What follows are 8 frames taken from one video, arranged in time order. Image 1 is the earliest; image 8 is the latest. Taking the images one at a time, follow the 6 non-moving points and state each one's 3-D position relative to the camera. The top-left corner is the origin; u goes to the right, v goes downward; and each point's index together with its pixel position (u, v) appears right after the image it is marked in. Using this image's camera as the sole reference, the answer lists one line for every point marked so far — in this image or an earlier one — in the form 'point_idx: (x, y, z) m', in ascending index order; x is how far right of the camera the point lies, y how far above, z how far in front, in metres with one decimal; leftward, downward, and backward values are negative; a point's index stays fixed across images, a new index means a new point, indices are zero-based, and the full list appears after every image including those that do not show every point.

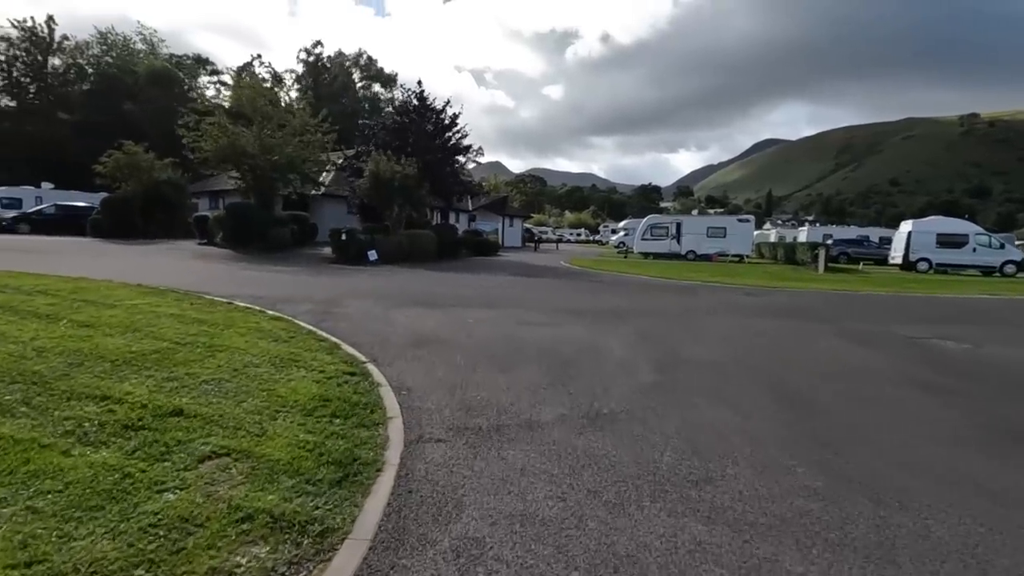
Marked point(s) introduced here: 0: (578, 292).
0: (+2.0, -0.2, +17.3) m
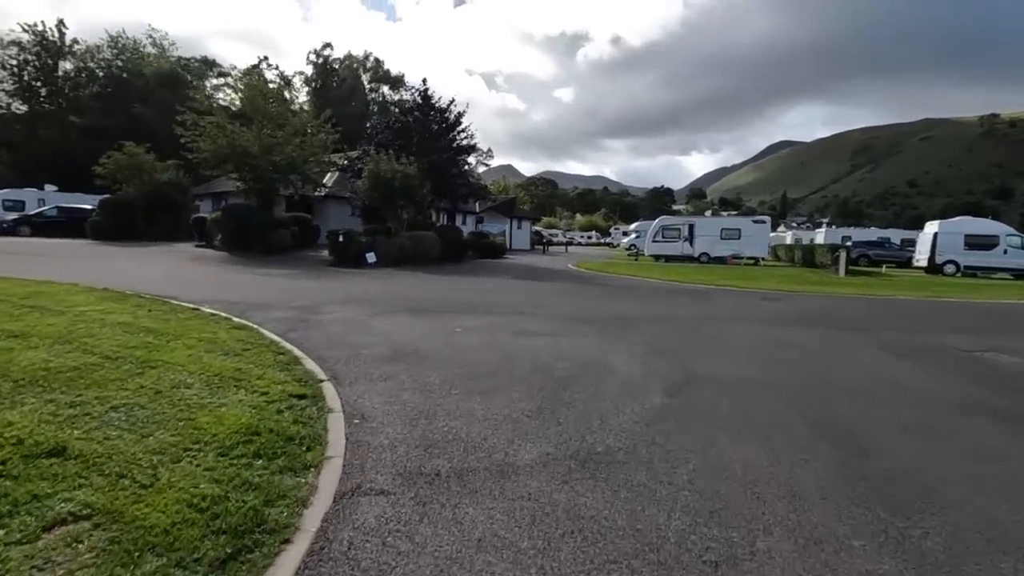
0: (+2.0, -0.3, +16.1) m
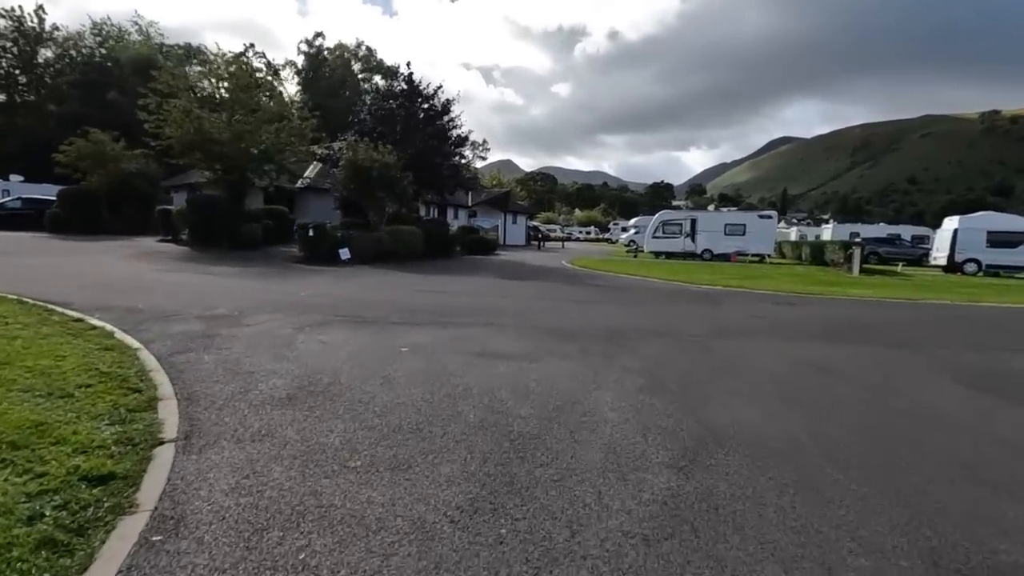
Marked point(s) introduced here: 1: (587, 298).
0: (+1.4, -0.4, +13.9) m
1: (+2.1, -0.3, +15.3) m
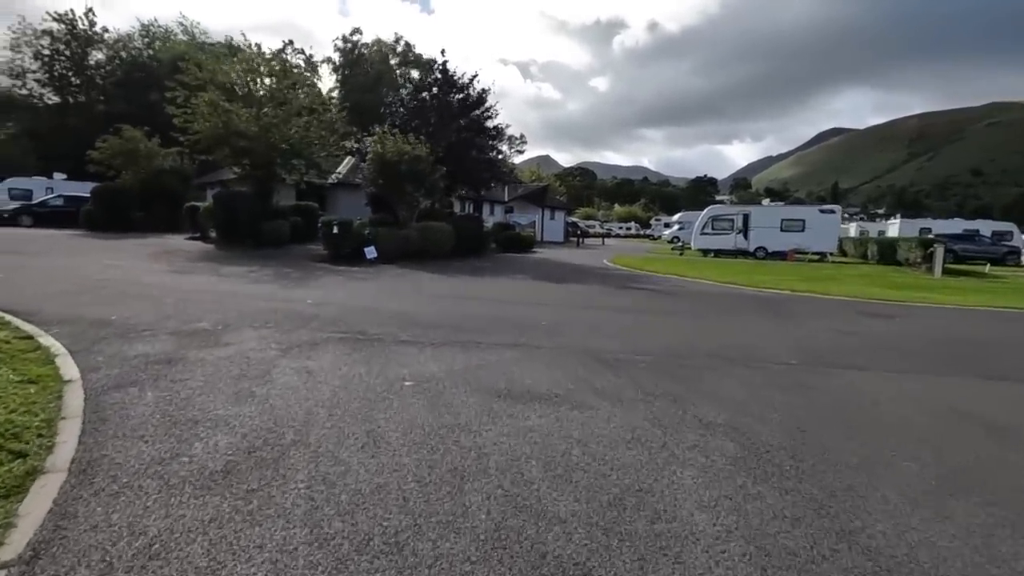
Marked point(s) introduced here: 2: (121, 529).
0: (+2.3, -0.5, +11.9) m
1: (+3.0, -0.4, +13.3) m
2: (-2.4, -1.4, +3.2) m
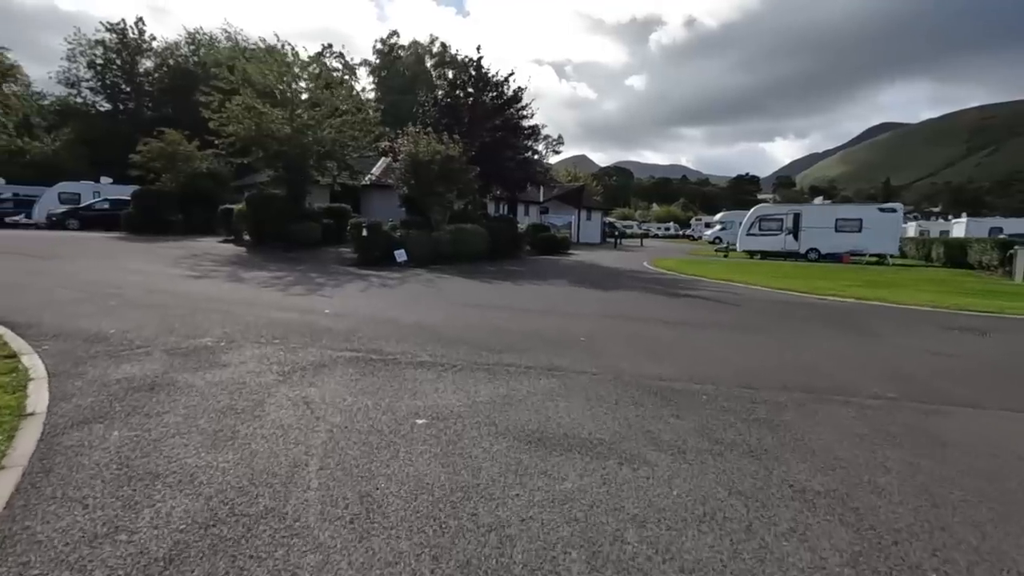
0: (+3.0, -0.7, +10.7) m
1: (+3.8, -0.6, +12.0) m
2: (-2.2, -1.6, +2.3) m
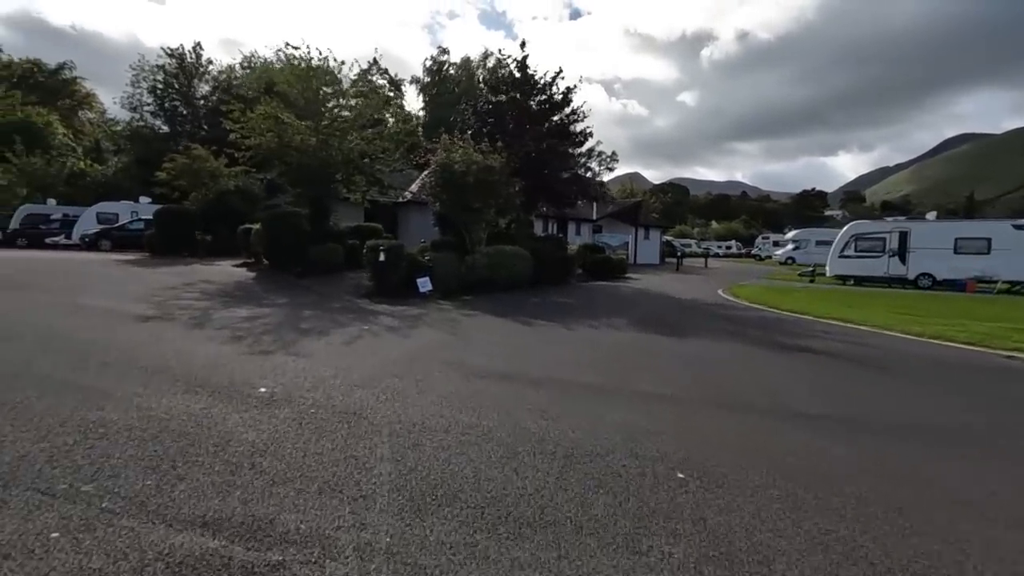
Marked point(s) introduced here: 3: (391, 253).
0: (+3.4, -1.6, +6.4) m
1: (+4.4, -1.5, +7.6) m
2: (-2.5, -2.2, -1.5) m
3: (-4.1, +1.2, +18.4) m
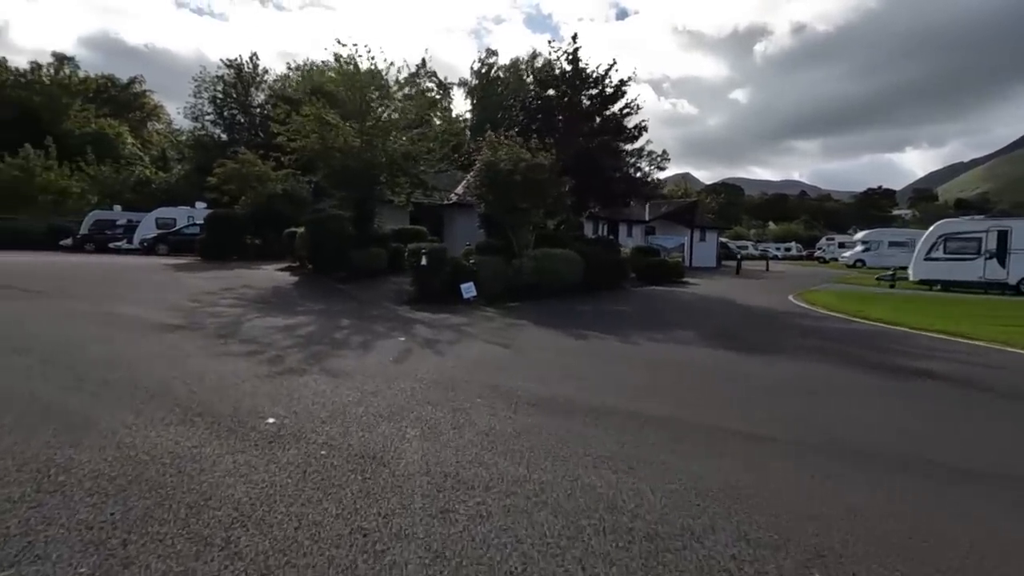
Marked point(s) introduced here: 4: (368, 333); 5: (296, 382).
0: (+4.0, -1.7, +4.8) m
1: (+5.0, -1.7, +5.9) m
2: (-2.6, -2.2, -2.5) m
3: (-2.5, +1.0, +17.4) m
4: (-3.0, -0.9, +11.2) m
5: (-2.9, -1.2, +7.1) m
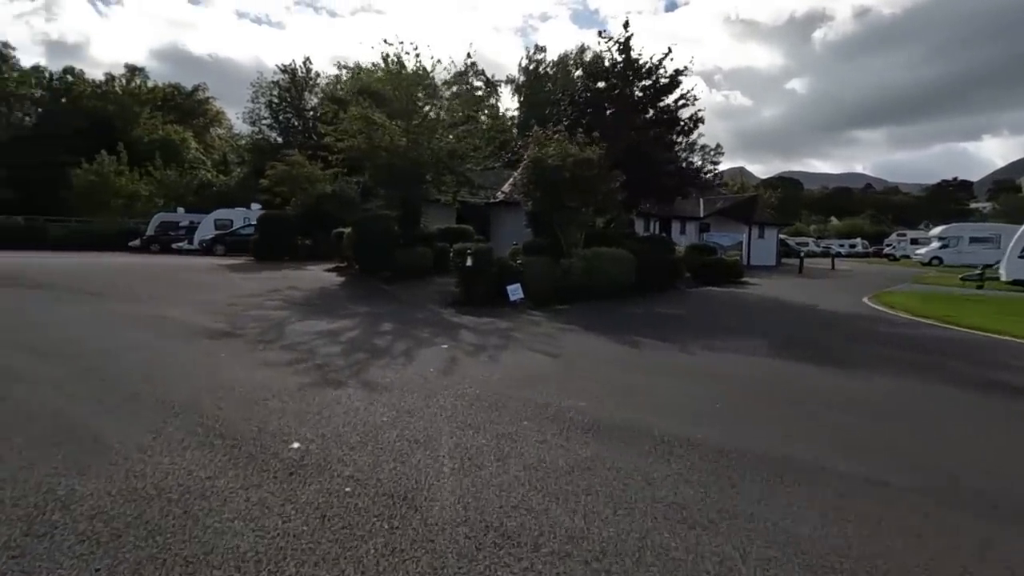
0: (+4.4, -1.8, +3.7) m
1: (+5.5, -1.8, +4.7) m
2: (-2.9, -2.4, -3.0) m
3: (-1.0, +1.0, +16.8) m
4: (-2.0, -1.0, +10.6) m
5: (-2.2, -1.3, +6.6) m
